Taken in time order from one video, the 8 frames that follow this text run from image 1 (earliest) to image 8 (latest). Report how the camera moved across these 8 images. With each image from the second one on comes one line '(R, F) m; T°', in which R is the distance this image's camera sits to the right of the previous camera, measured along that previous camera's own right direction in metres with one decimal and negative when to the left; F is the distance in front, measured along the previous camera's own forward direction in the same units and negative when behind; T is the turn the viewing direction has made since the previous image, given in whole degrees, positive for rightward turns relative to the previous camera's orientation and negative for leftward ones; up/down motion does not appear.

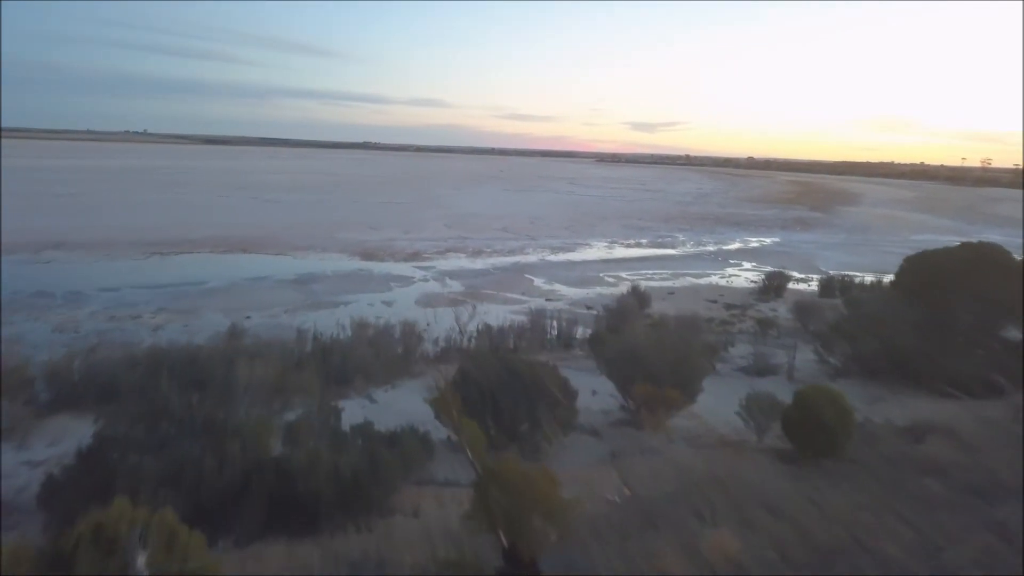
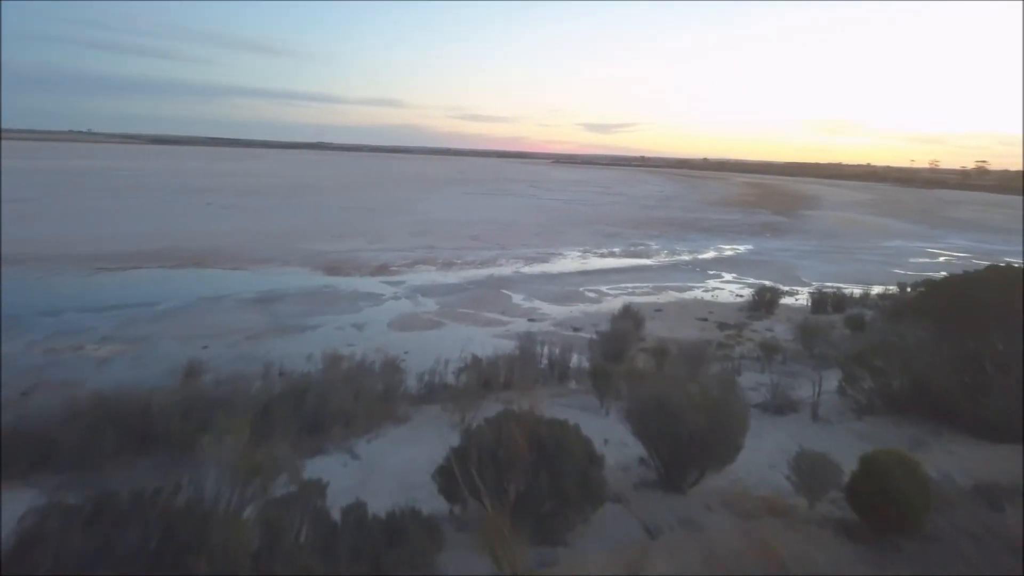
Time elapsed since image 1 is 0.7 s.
(-0.3, +0.6) m; +3°
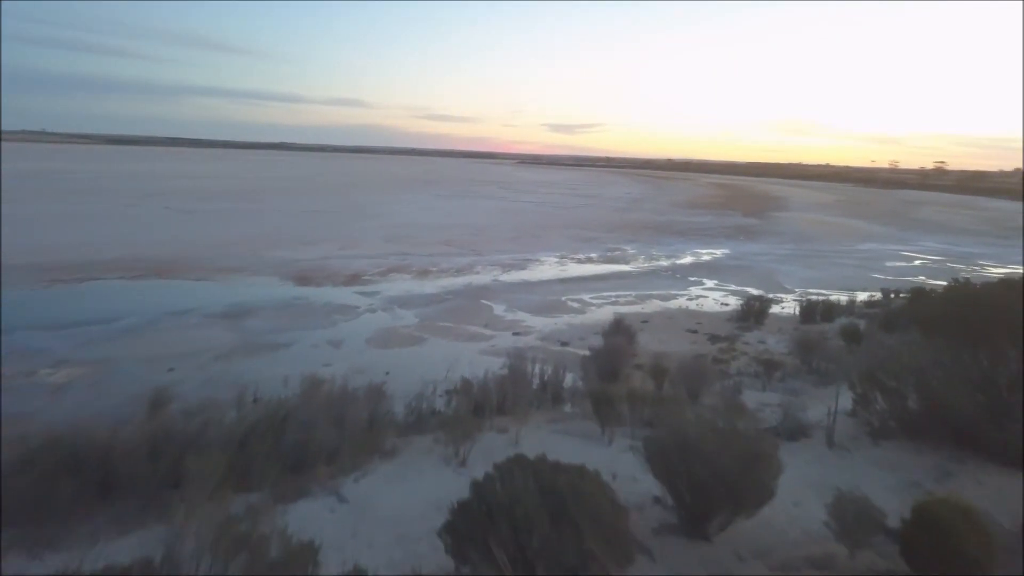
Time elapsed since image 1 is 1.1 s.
(-0.2, +0.4) m; +2°
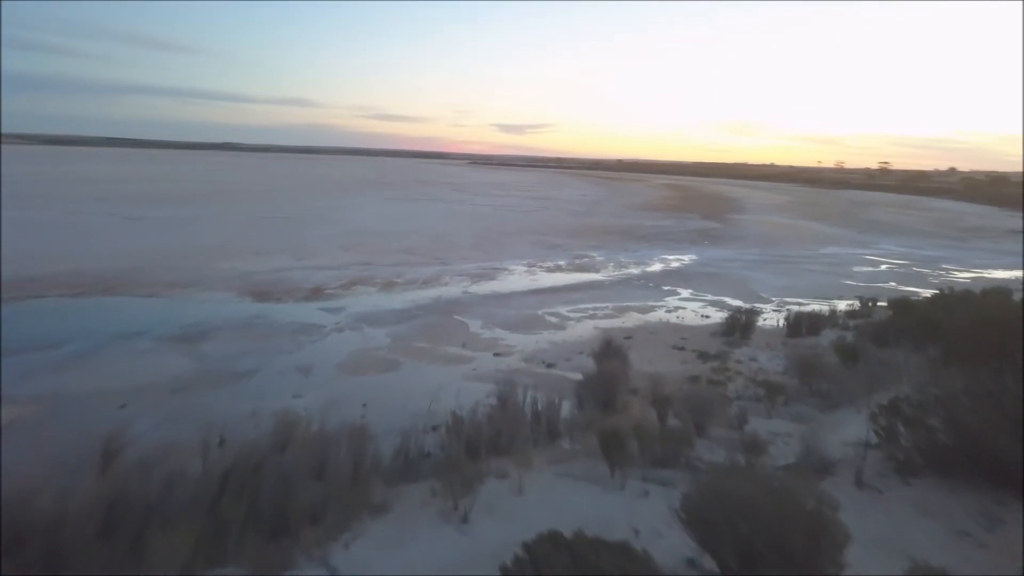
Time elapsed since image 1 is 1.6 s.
(-0.3, +0.5) m; +3°
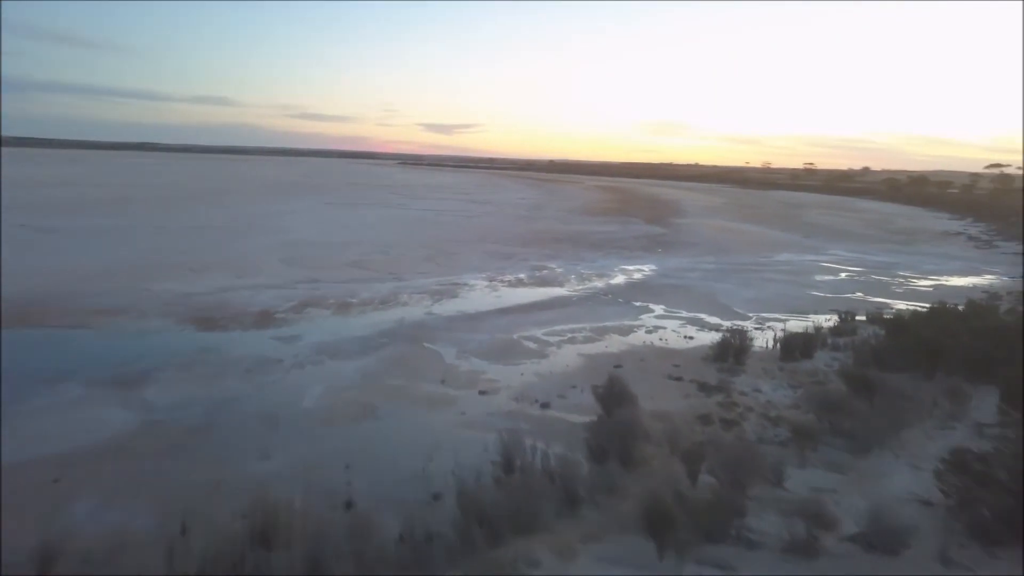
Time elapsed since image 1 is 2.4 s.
(-0.5, +0.8) m; +5°
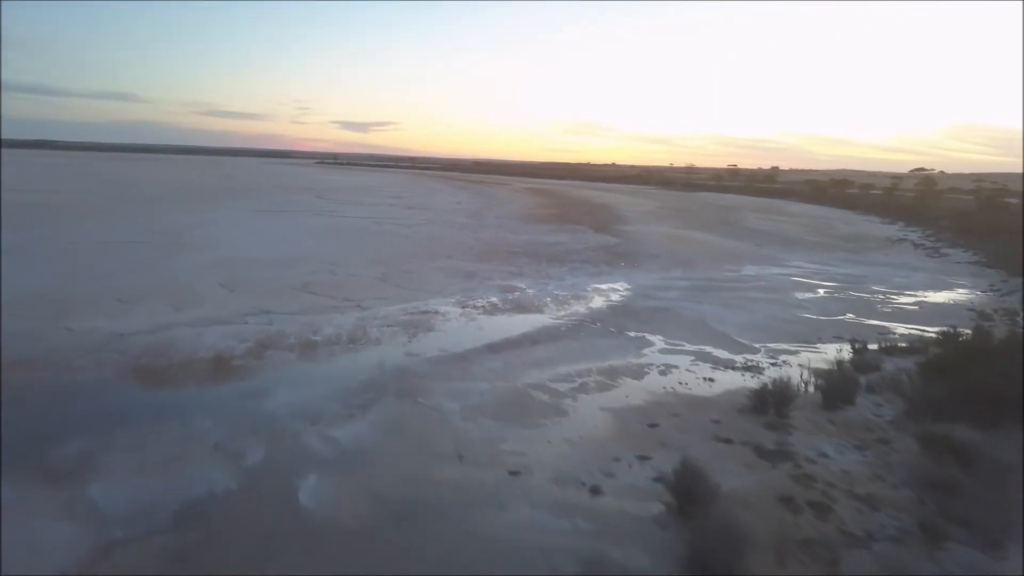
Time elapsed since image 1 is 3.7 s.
(-0.8, +1.2) m; +6°
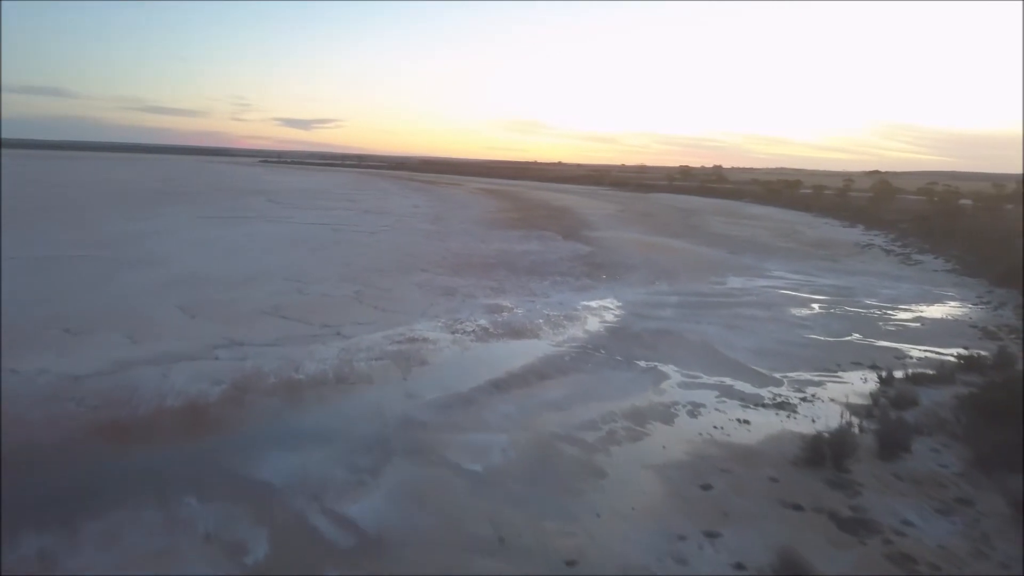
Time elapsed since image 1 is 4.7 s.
(-0.6, +0.9) m; +4°
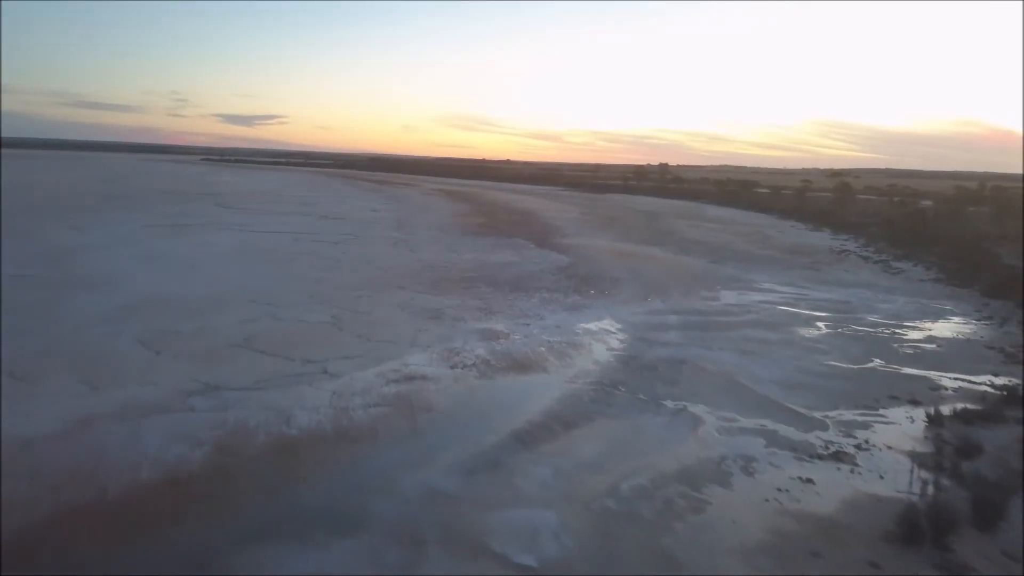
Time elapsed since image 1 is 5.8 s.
(-0.7, +1.0) m; +4°
